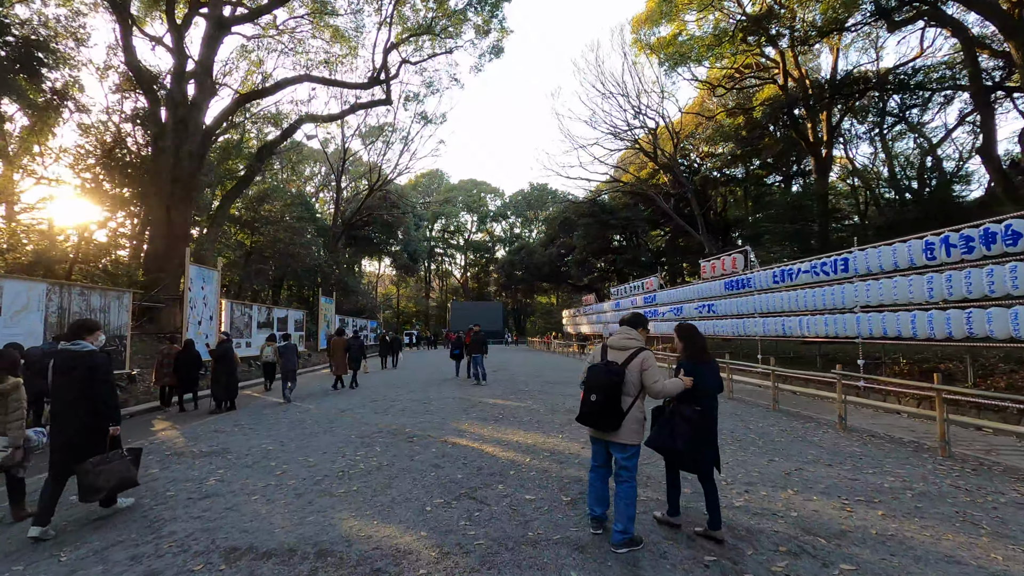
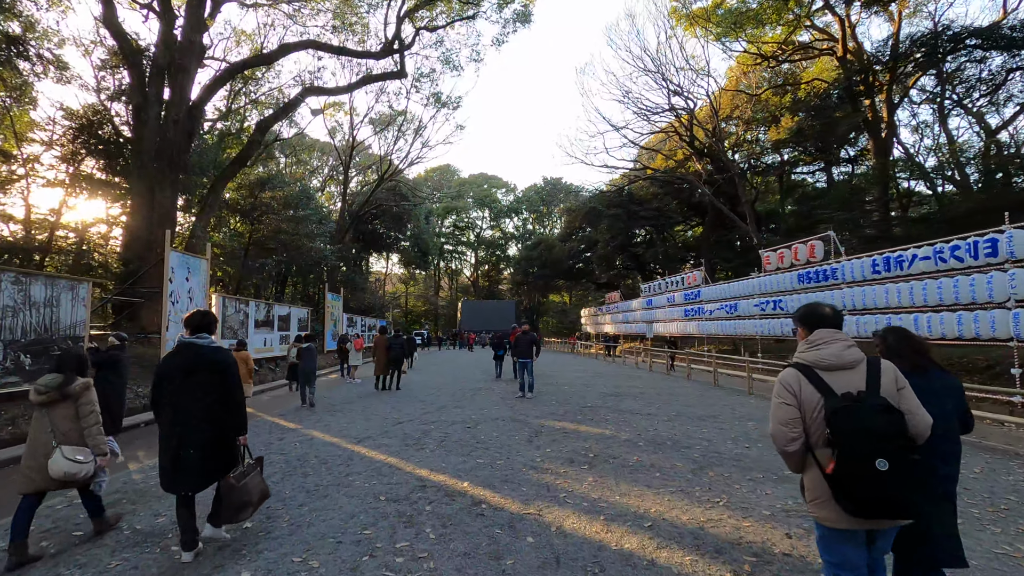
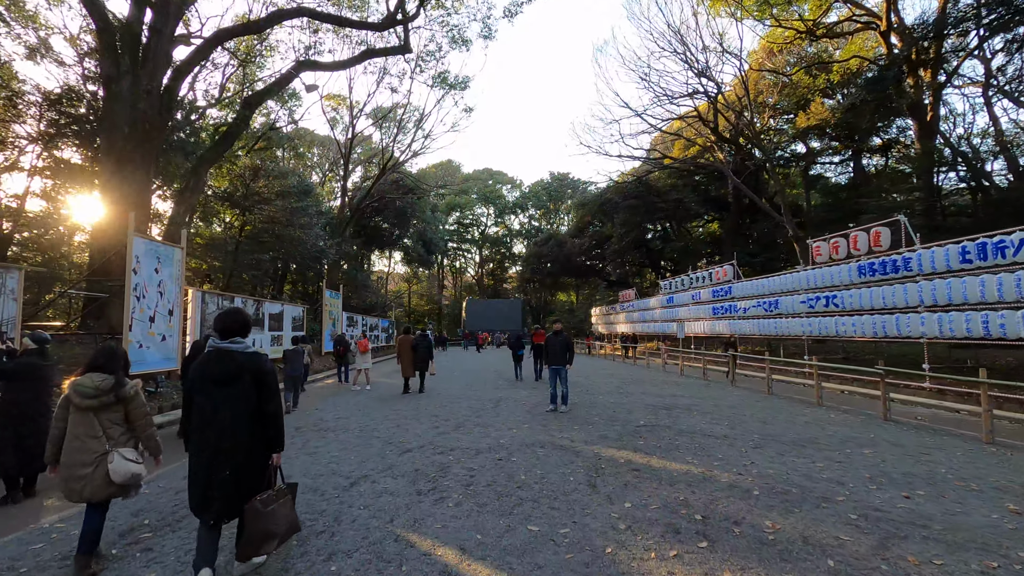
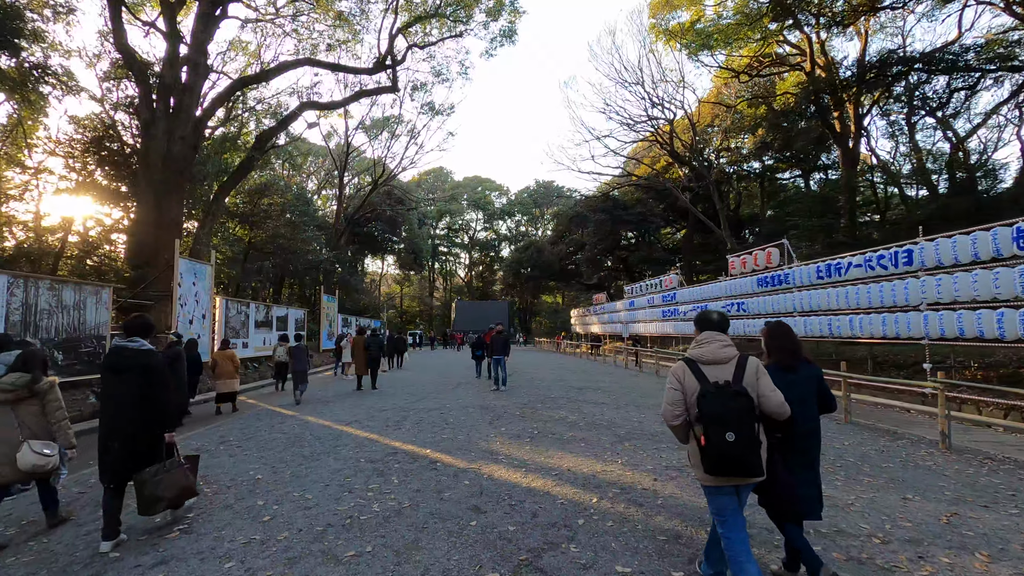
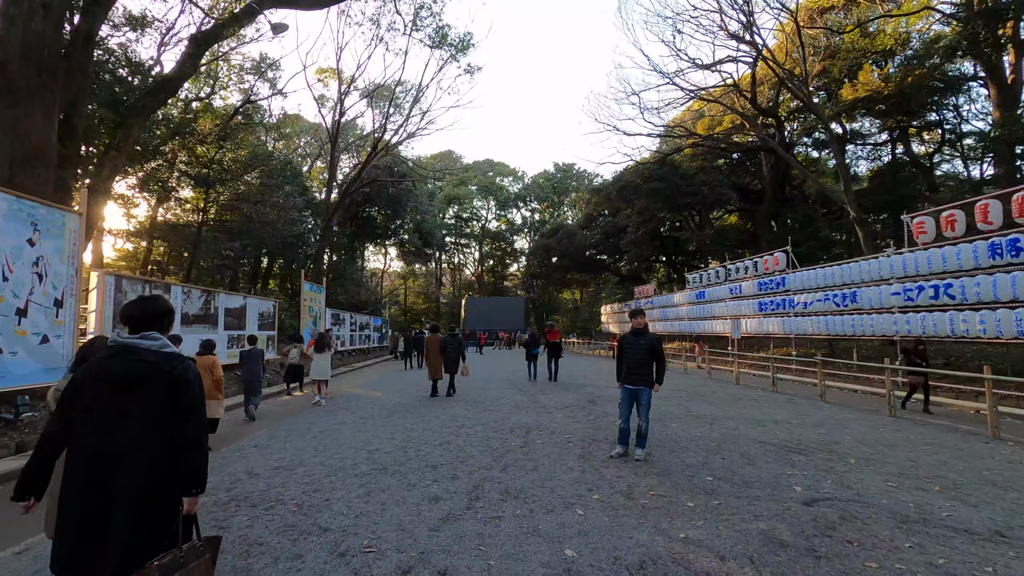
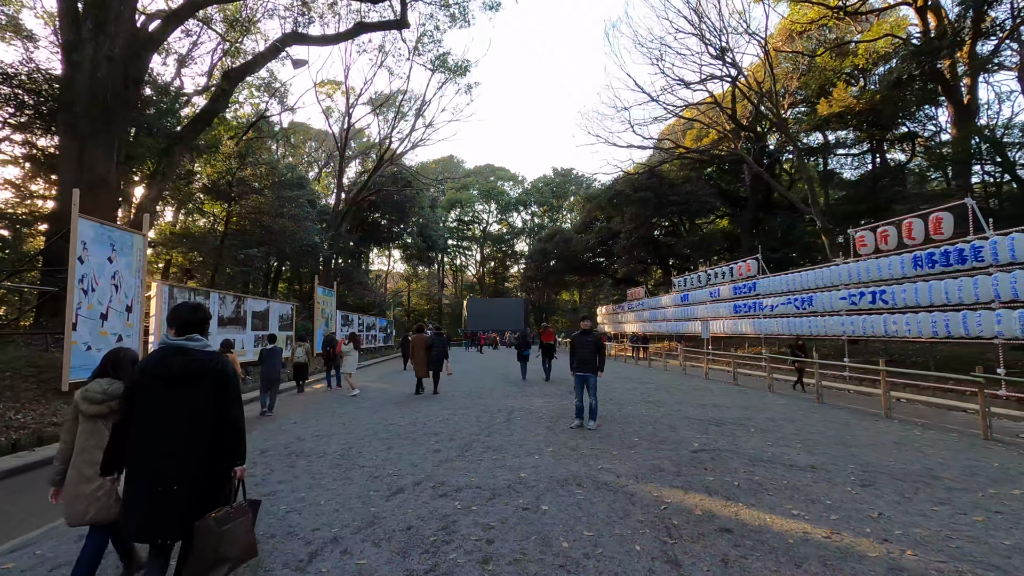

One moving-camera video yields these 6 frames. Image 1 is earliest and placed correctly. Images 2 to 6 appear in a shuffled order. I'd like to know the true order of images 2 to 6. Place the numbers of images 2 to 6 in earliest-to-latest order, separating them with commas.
4, 2, 3, 6, 5
